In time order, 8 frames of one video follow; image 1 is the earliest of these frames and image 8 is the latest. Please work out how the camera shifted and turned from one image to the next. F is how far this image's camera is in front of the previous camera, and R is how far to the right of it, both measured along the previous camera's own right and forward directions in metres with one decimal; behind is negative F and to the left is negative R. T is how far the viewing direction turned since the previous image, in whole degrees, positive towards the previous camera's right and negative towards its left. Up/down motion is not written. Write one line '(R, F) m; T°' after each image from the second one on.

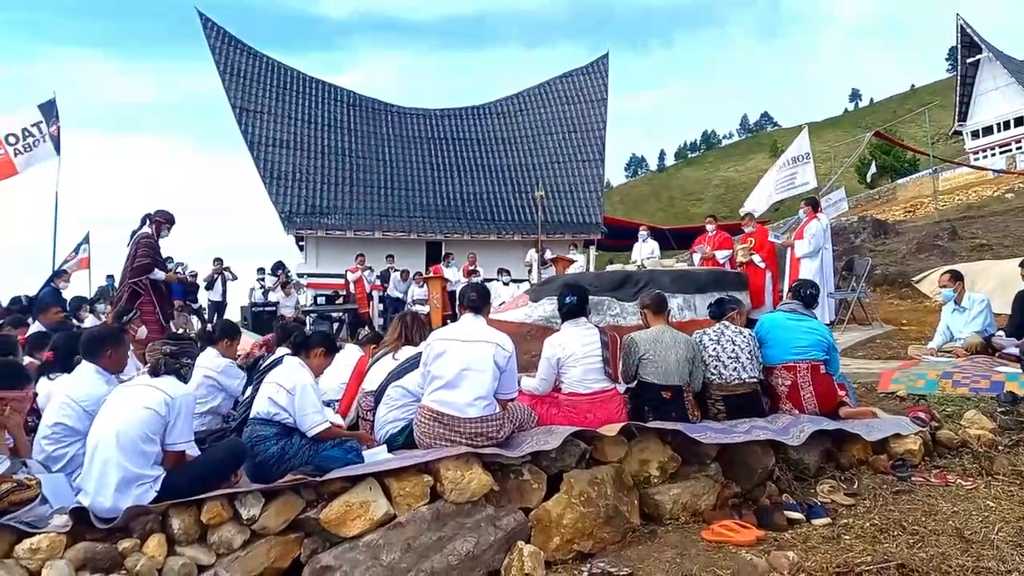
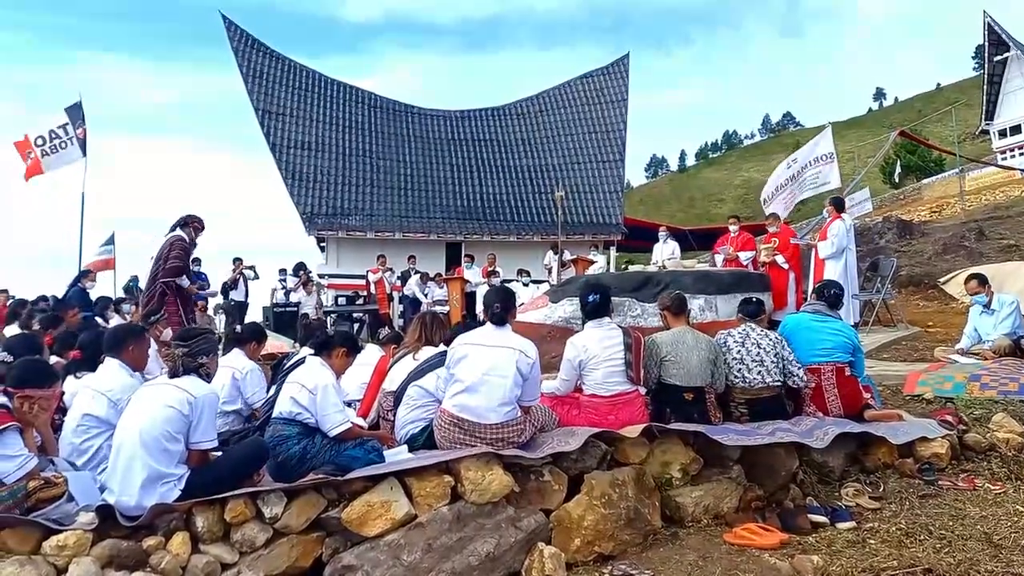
(0.0, 0.0) m; -1°
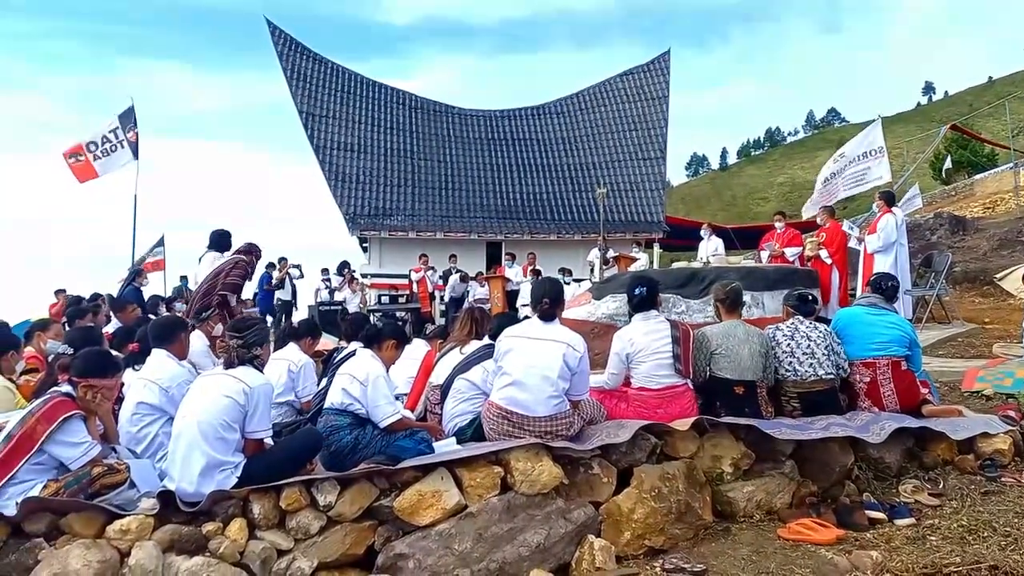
(-0.1, 0.0) m; -3°
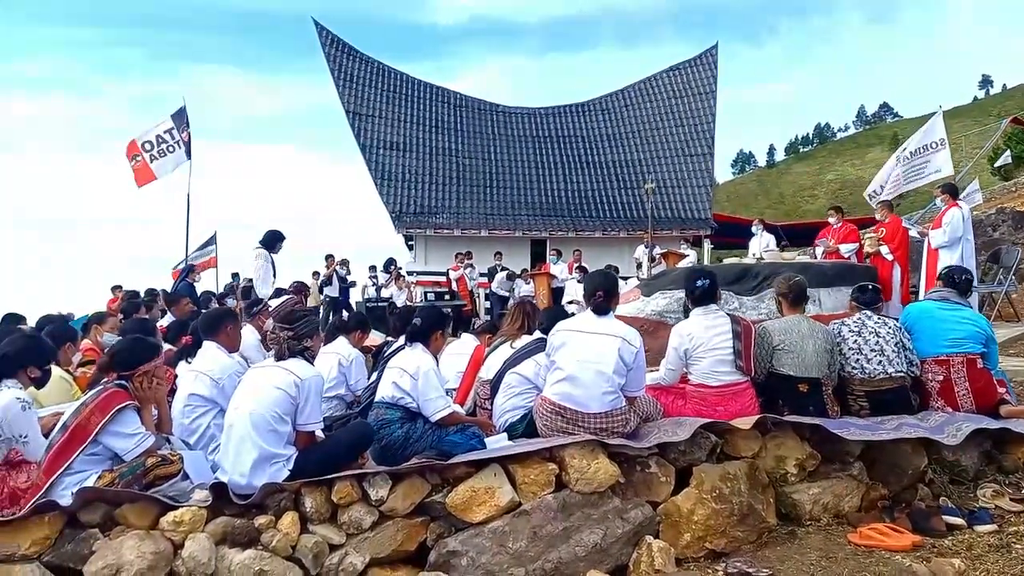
(-0.1, +0.1) m; -3°
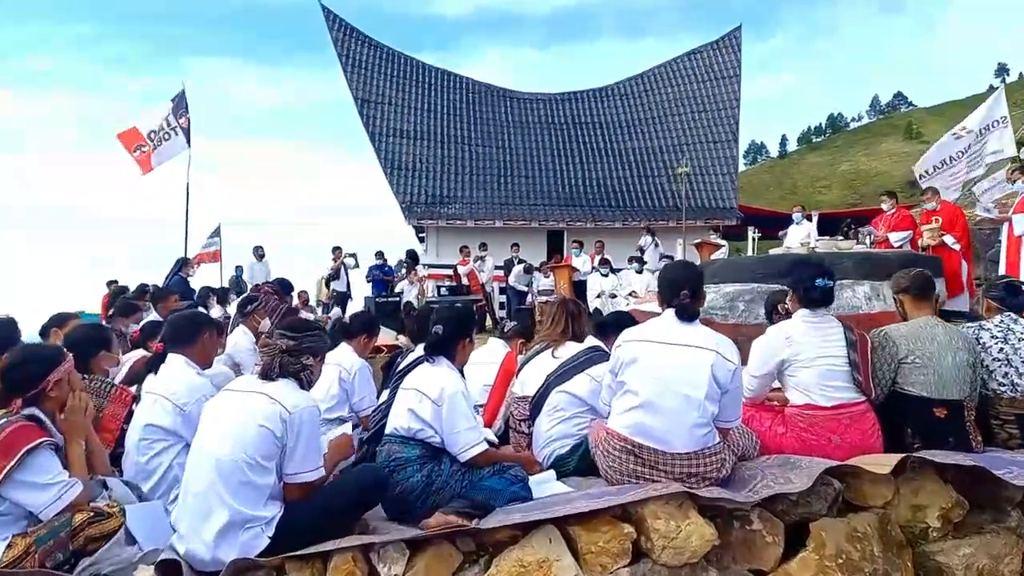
(-0.2, +1.1) m; -1°
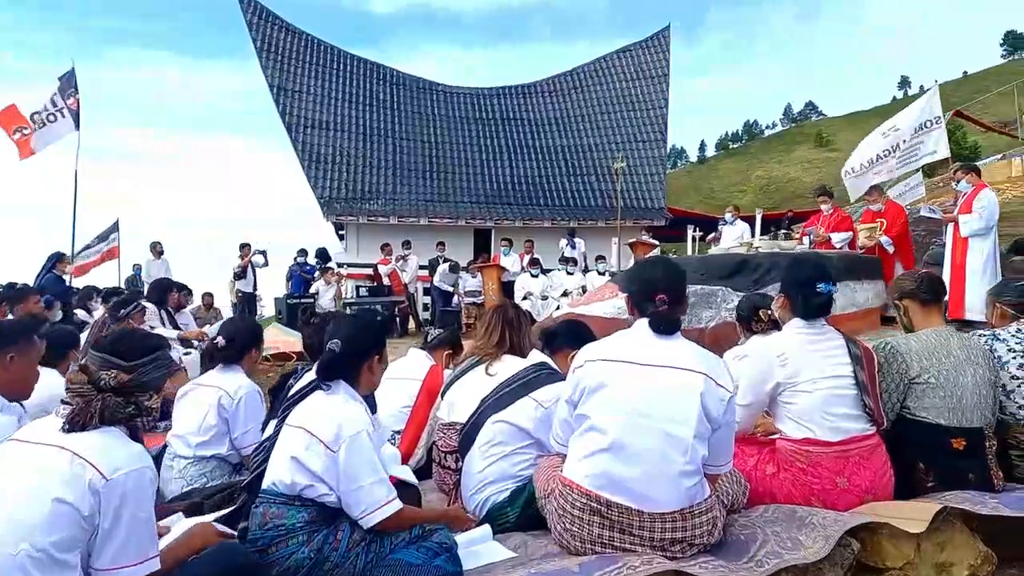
(0.0, +0.9) m; +6°
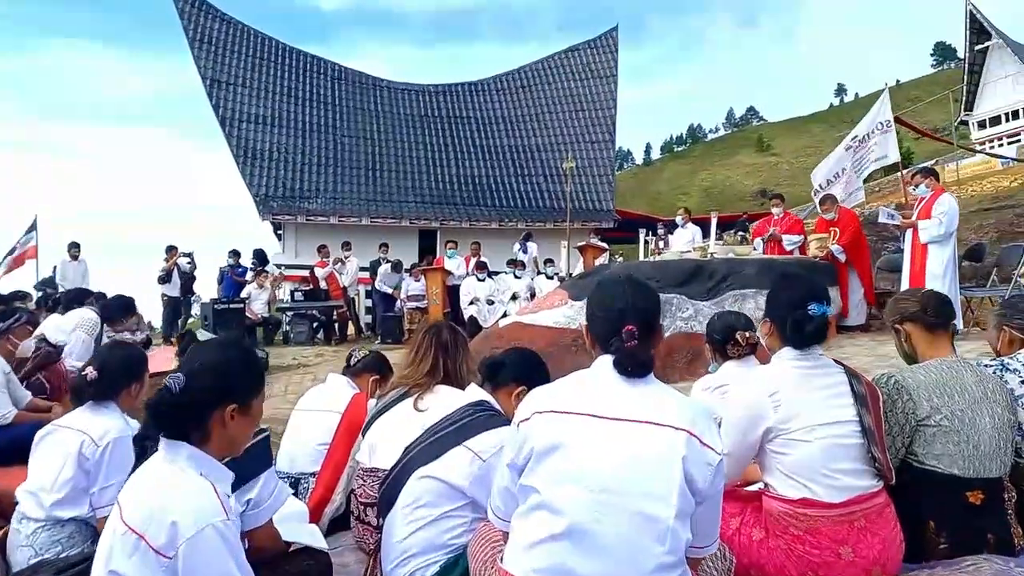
(+0.1, +0.7) m; +4°
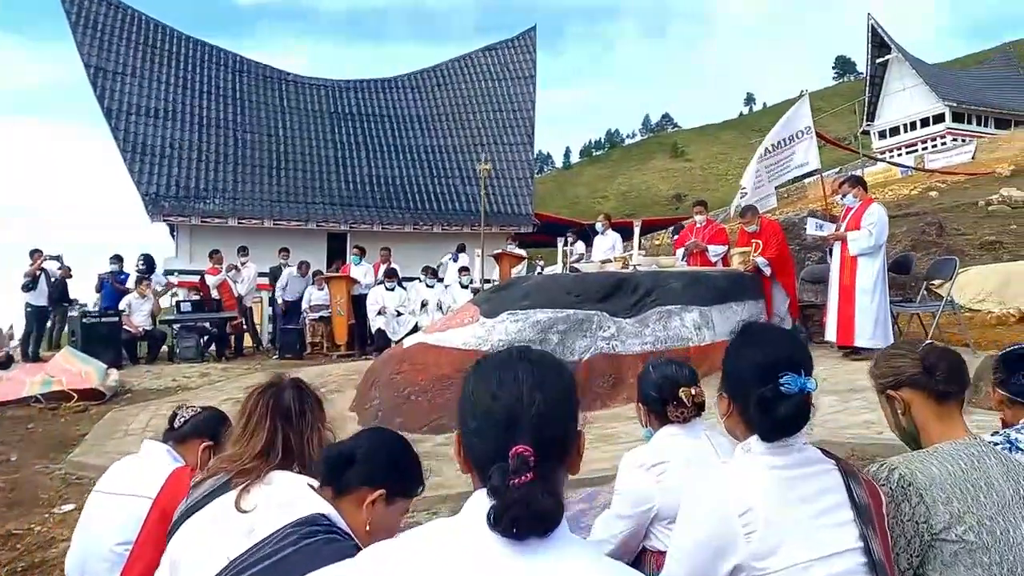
(+0.2, +0.9) m; +6°
